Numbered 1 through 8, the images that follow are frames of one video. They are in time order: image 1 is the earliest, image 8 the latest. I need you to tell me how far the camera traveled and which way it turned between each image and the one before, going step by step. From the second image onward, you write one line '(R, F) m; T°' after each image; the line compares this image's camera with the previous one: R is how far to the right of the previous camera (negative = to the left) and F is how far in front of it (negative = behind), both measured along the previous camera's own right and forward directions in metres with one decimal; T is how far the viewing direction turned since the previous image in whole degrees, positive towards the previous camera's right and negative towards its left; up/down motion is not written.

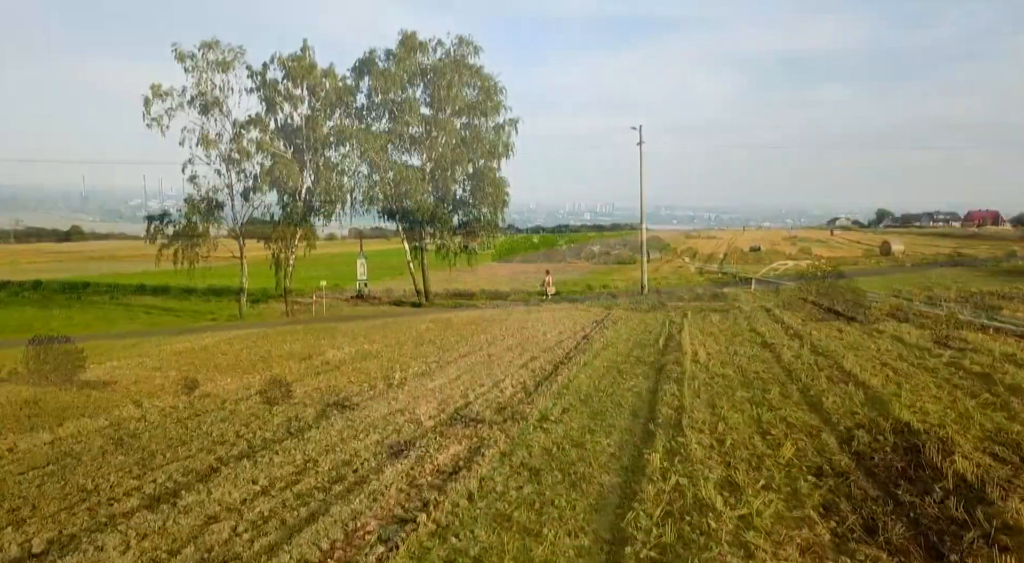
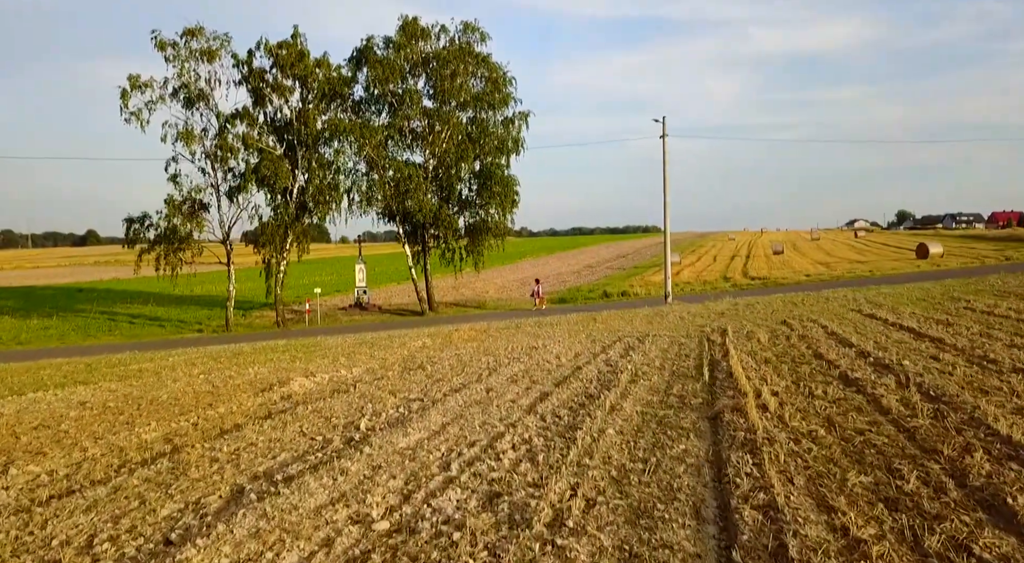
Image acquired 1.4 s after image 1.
(+0.1, +3.1) m; -1°
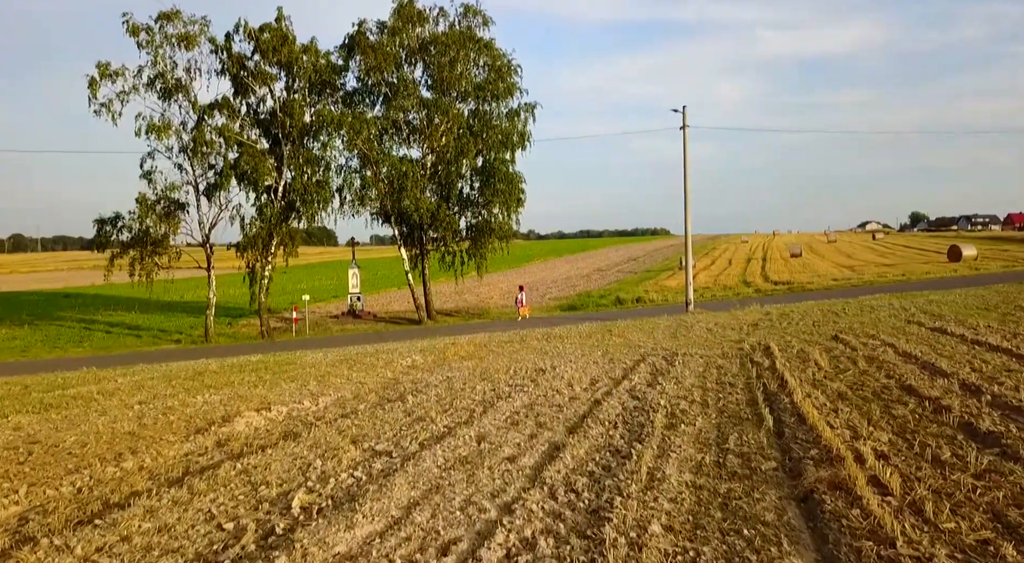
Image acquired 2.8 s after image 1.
(+0.1, +2.9) m; -1°
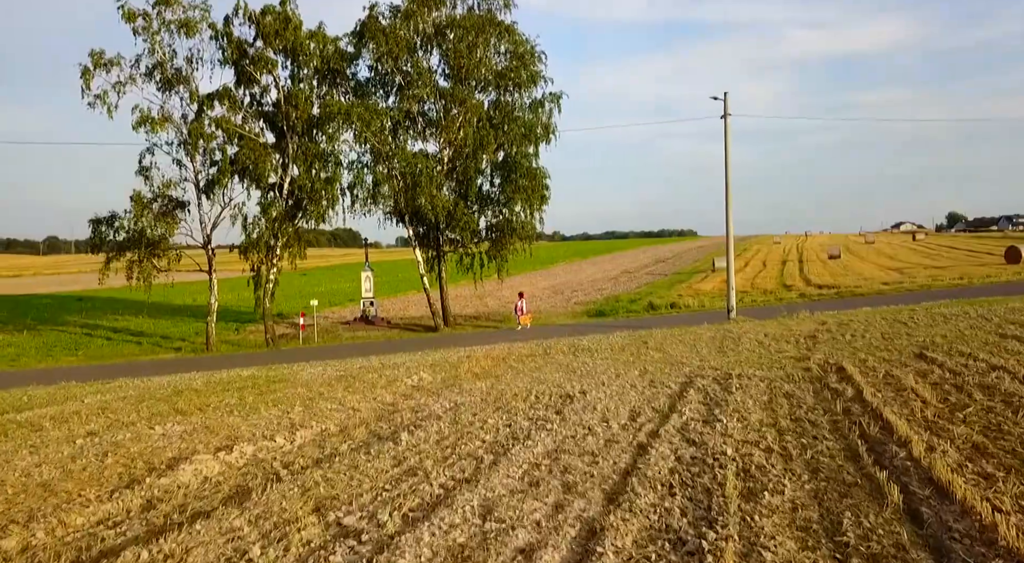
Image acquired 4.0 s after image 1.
(+0.1, +2.5) m; -2°
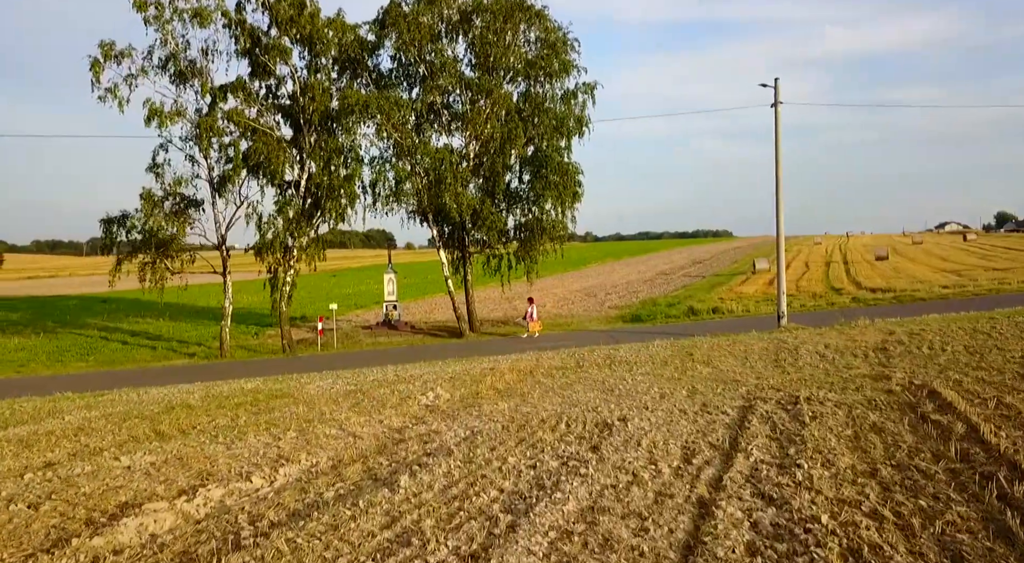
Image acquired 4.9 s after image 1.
(+0.1, +1.9) m; -2°
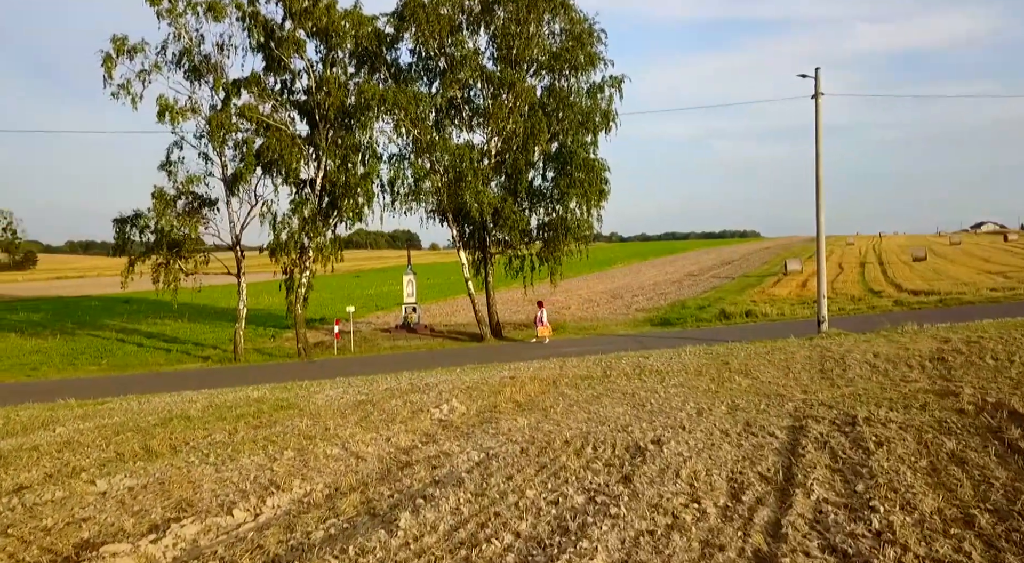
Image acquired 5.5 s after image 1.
(+0.1, +1.2) m; -2°
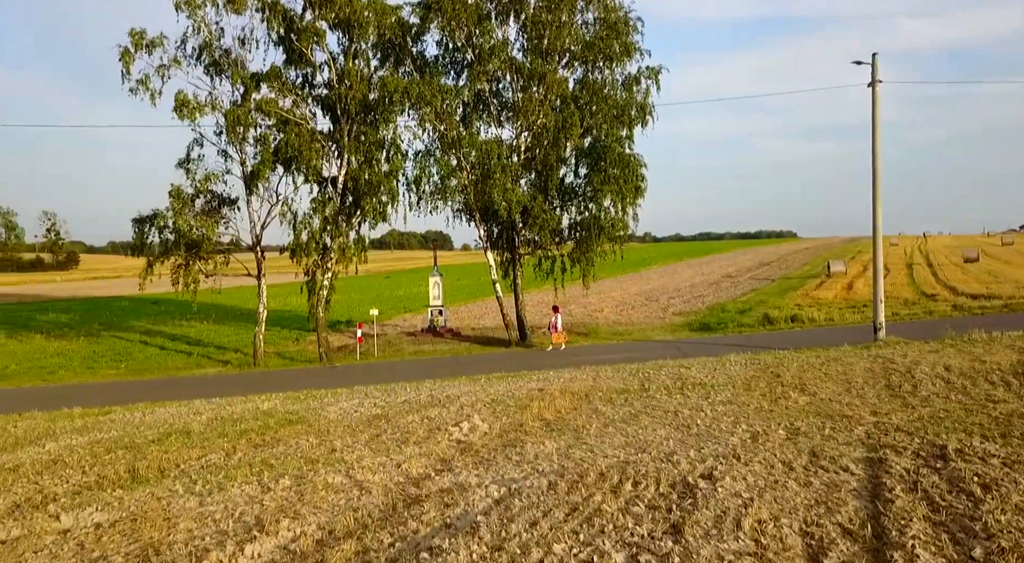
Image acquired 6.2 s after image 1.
(+0.1, +1.4) m; -2°
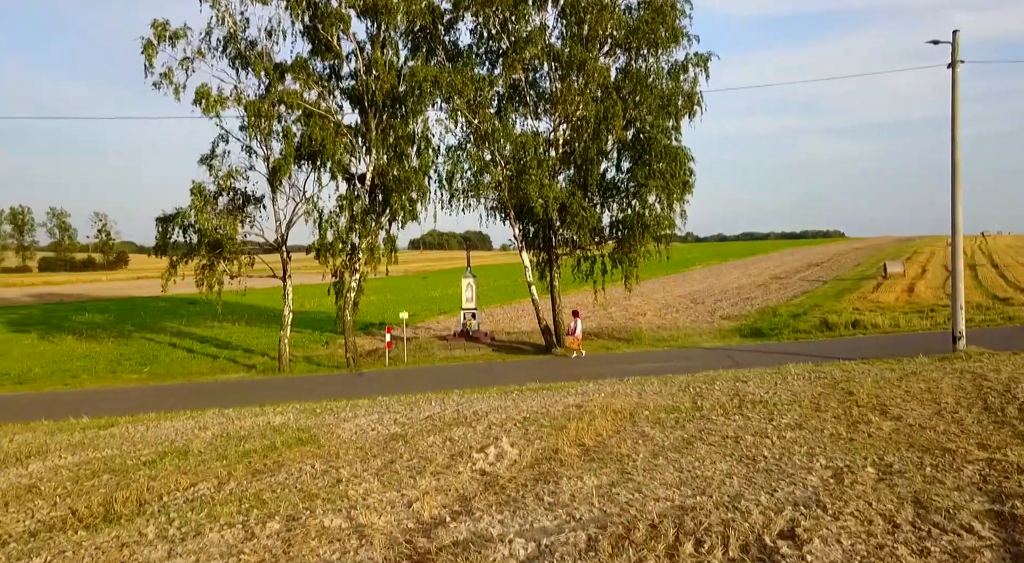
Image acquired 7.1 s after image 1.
(+0.1, +1.6) m; -3°
